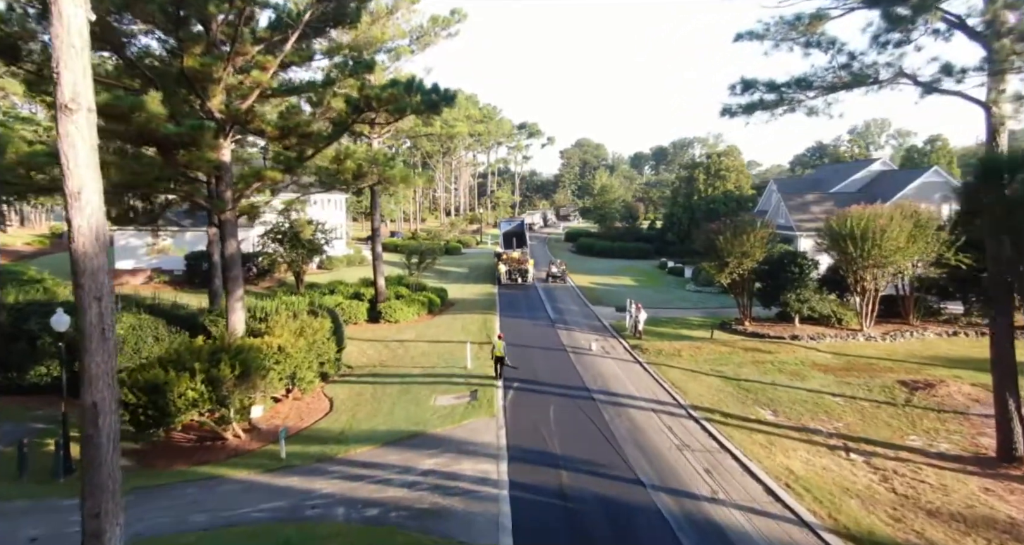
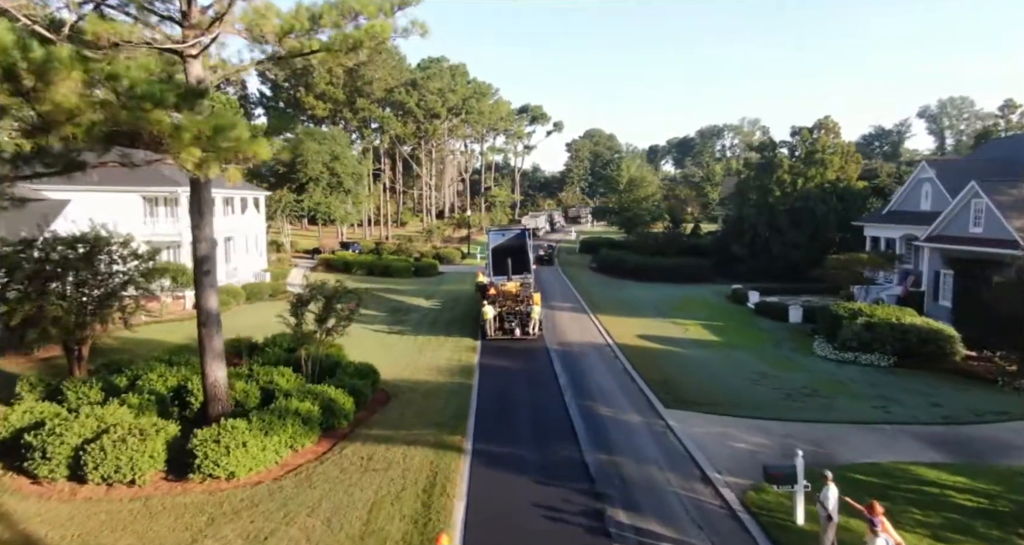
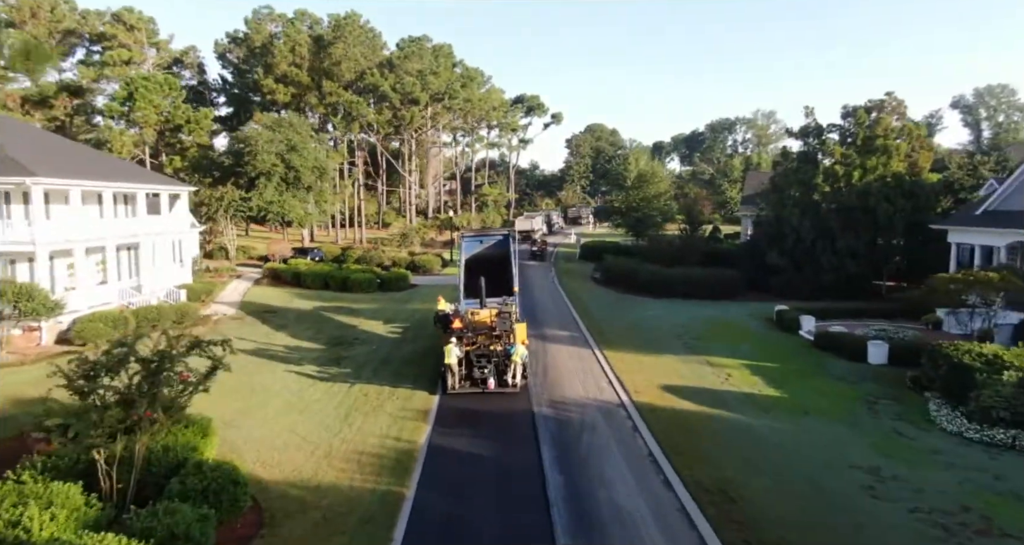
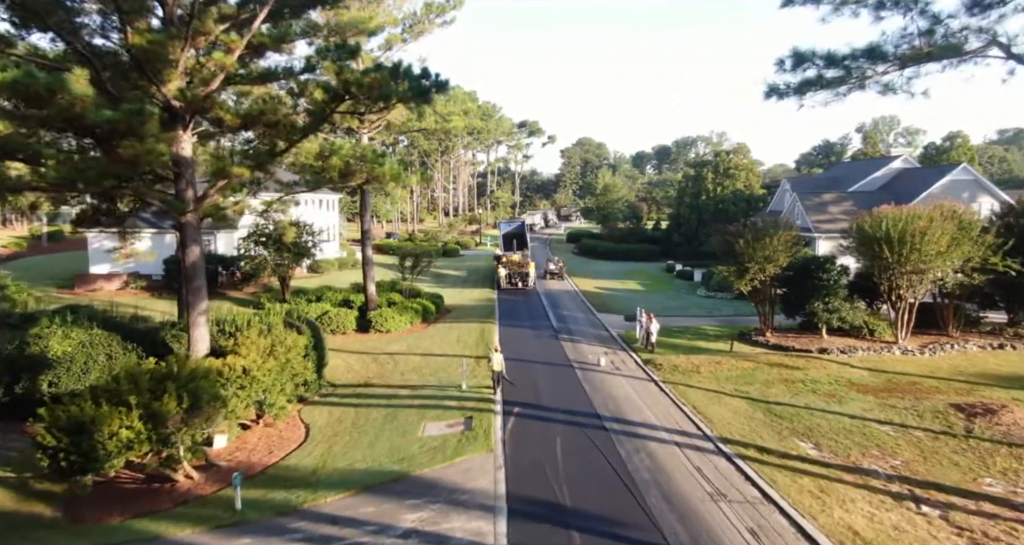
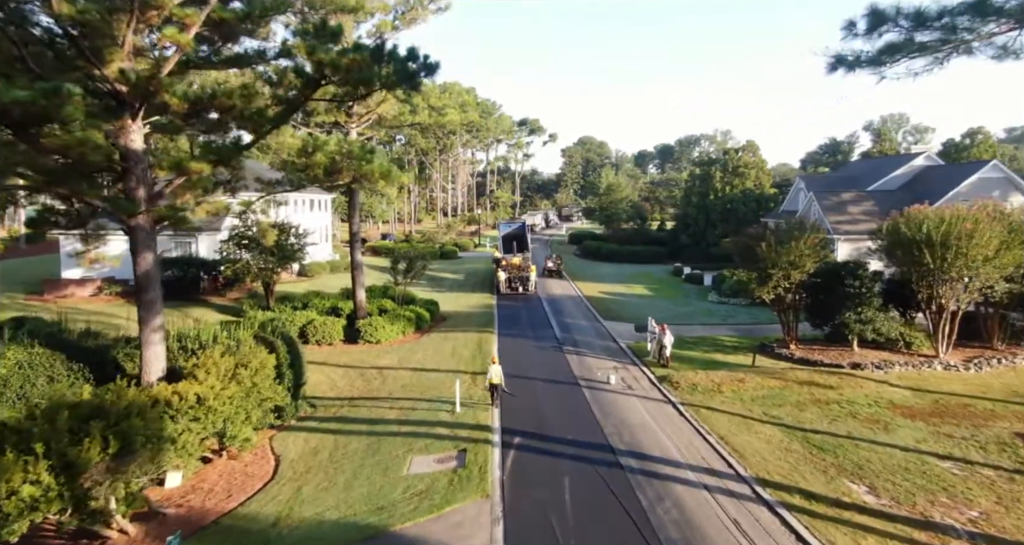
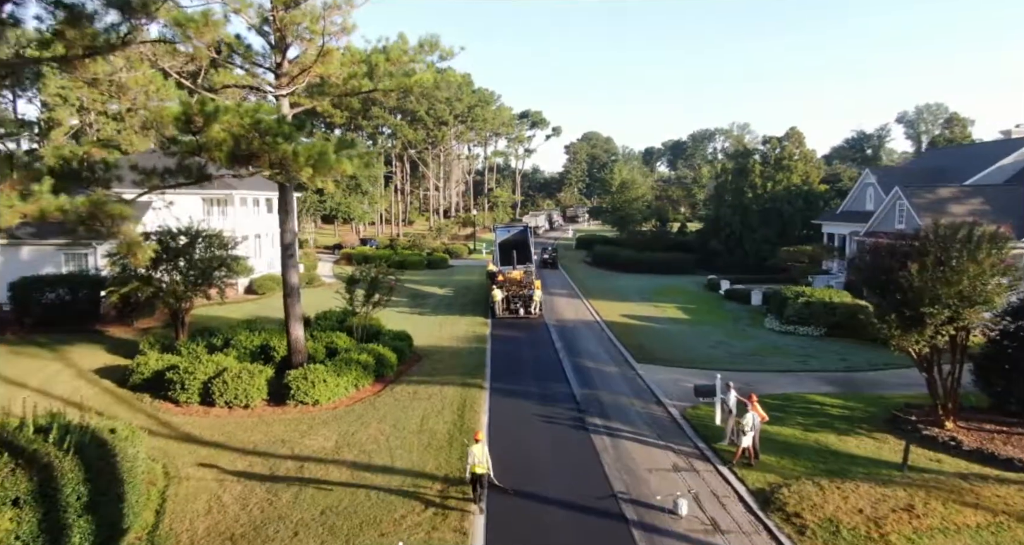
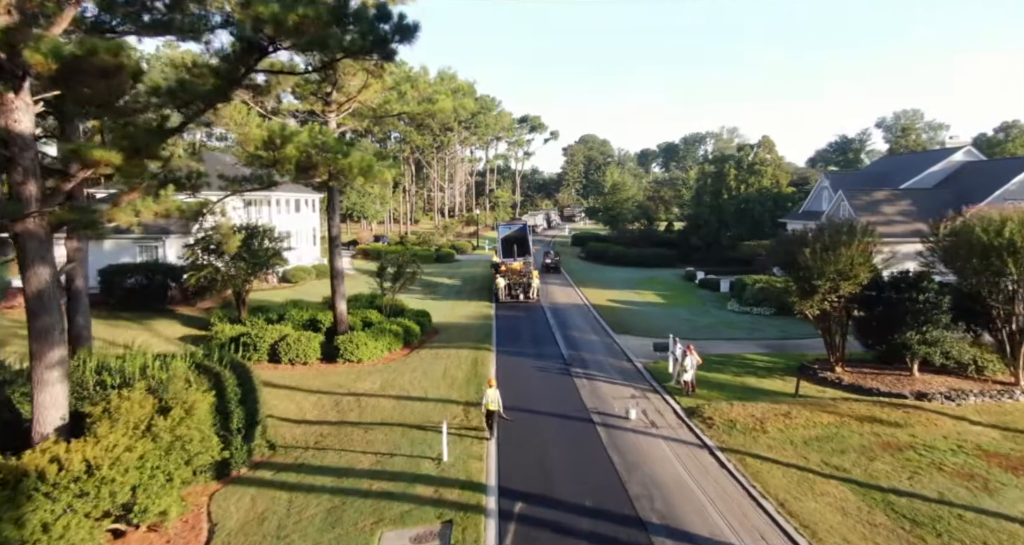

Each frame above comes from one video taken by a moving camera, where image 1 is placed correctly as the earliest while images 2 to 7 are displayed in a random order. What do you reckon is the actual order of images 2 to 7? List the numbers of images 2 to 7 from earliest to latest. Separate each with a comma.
4, 5, 7, 6, 2, 3
